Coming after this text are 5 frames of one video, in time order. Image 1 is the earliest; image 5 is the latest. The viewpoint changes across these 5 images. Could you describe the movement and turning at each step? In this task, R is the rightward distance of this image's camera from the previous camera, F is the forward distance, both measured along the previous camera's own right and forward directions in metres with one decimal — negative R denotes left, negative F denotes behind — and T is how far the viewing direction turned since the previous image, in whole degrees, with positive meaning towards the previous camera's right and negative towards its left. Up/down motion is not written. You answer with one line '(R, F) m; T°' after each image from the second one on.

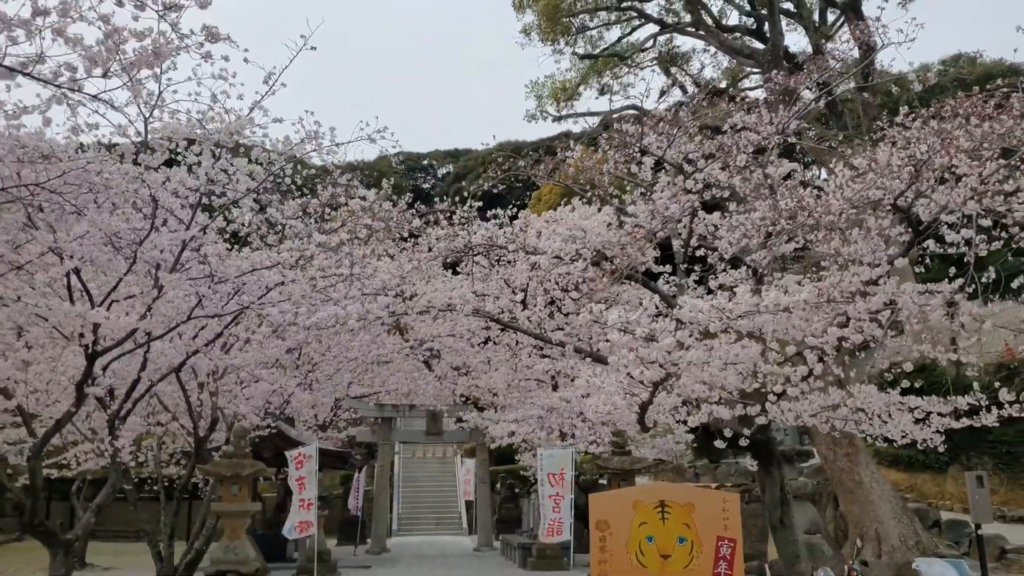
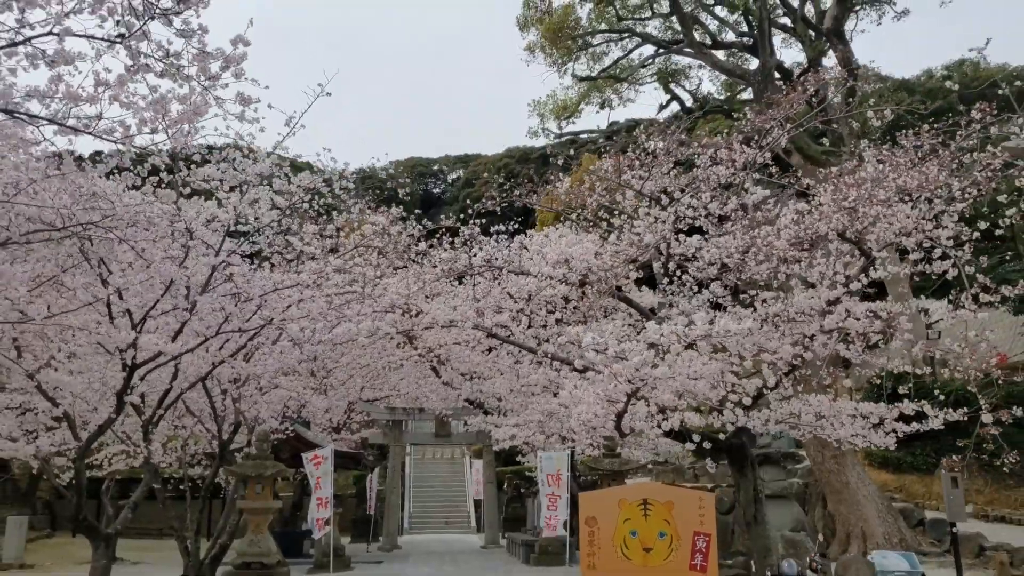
(+0.2, -0.8) m; -1°
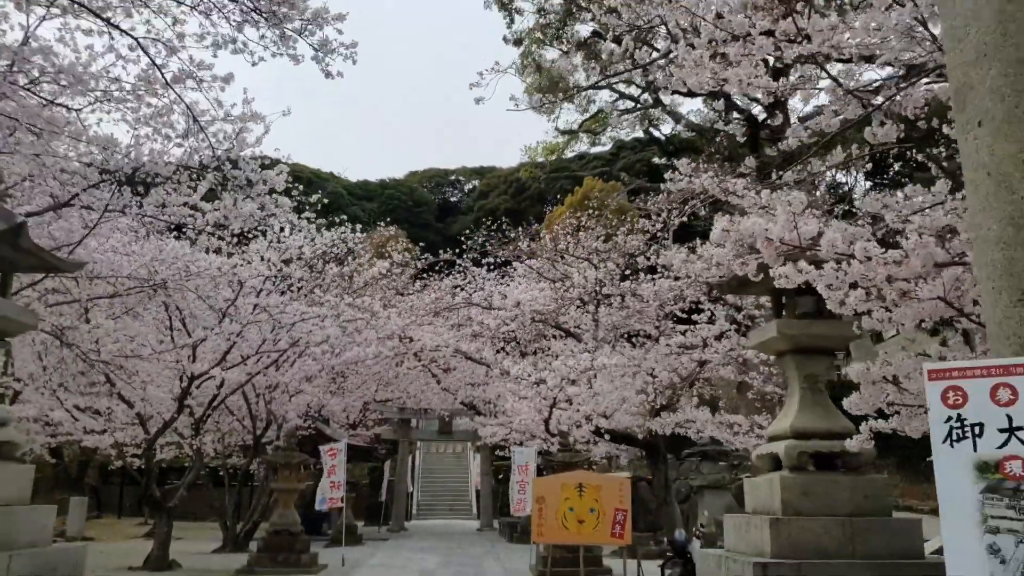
(+0.7, -2.7) m; -1°
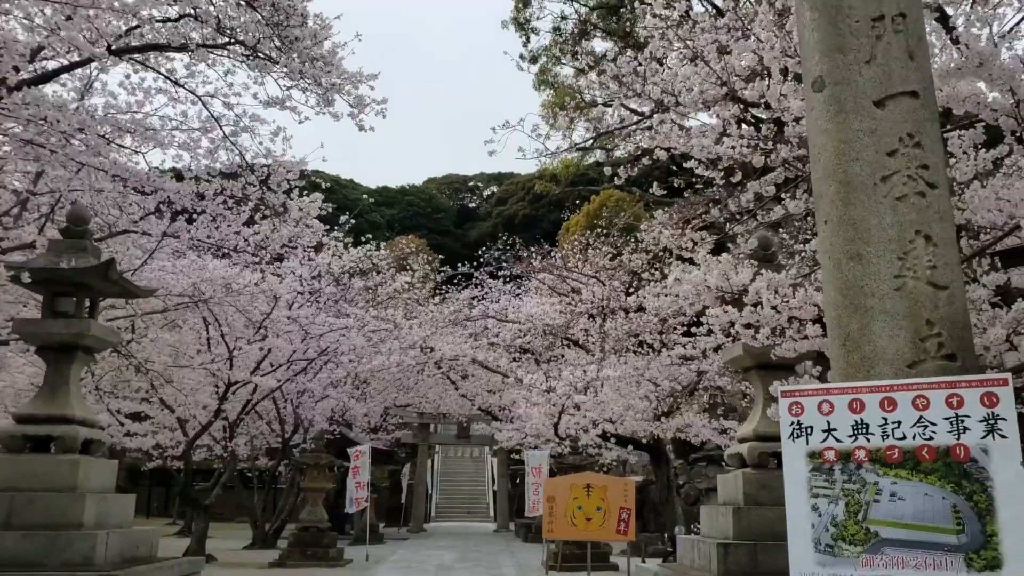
(+0.1, -1.0) m; -1°
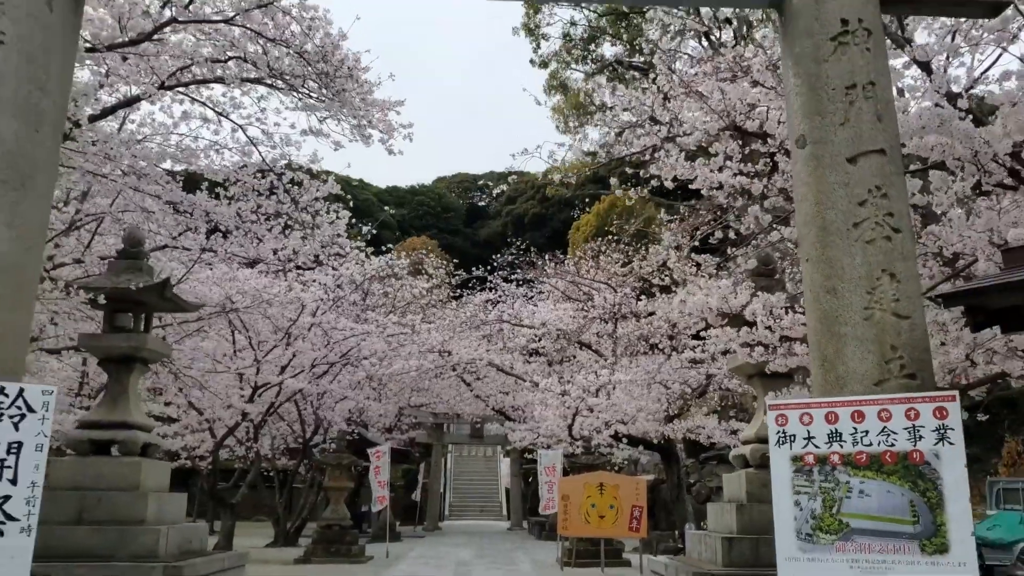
(-0.1, -0.5) m; -1°
